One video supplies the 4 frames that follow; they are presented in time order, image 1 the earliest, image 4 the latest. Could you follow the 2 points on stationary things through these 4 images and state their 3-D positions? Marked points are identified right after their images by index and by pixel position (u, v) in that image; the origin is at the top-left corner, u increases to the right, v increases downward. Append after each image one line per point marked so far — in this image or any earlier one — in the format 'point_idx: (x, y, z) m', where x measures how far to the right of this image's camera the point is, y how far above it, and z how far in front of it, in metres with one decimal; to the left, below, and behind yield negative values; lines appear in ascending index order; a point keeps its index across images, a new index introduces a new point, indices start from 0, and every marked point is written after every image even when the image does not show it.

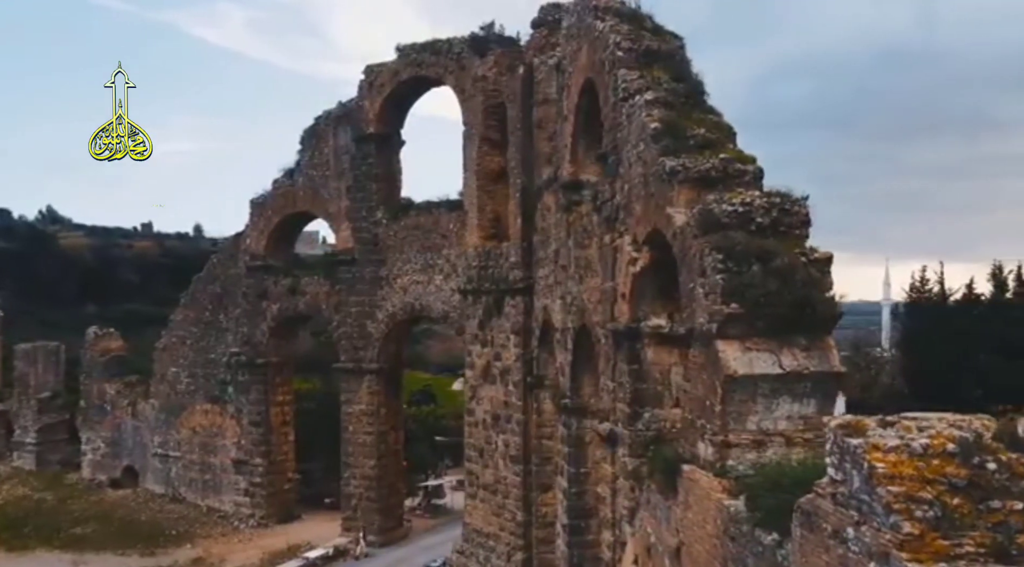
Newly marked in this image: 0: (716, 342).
0: (+1.2, -0.3, +5.6) m
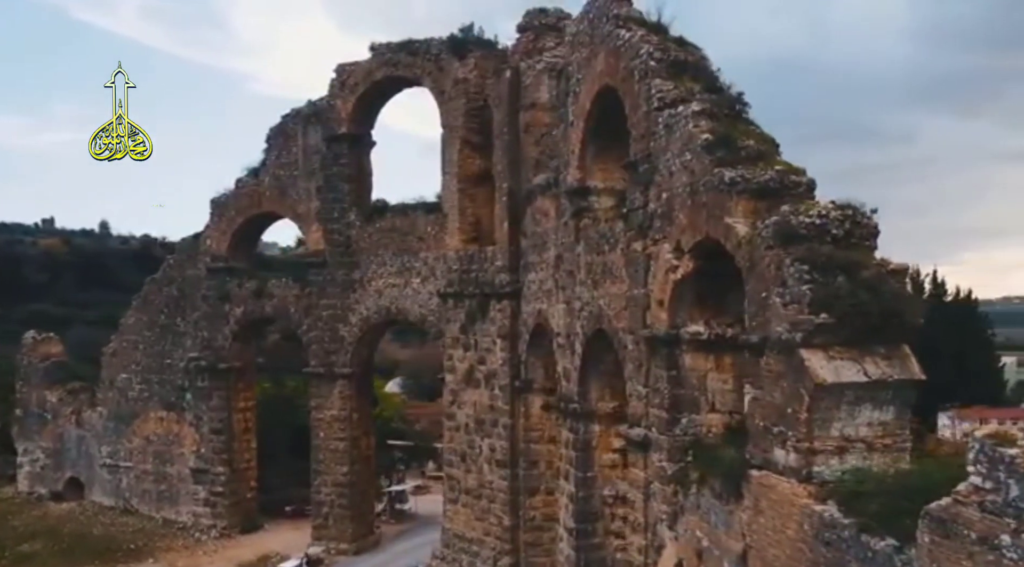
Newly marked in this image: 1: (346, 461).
0: (+1.7, -0.4, +5.8) m
1: (-2.5, -2.7, +14.4) m
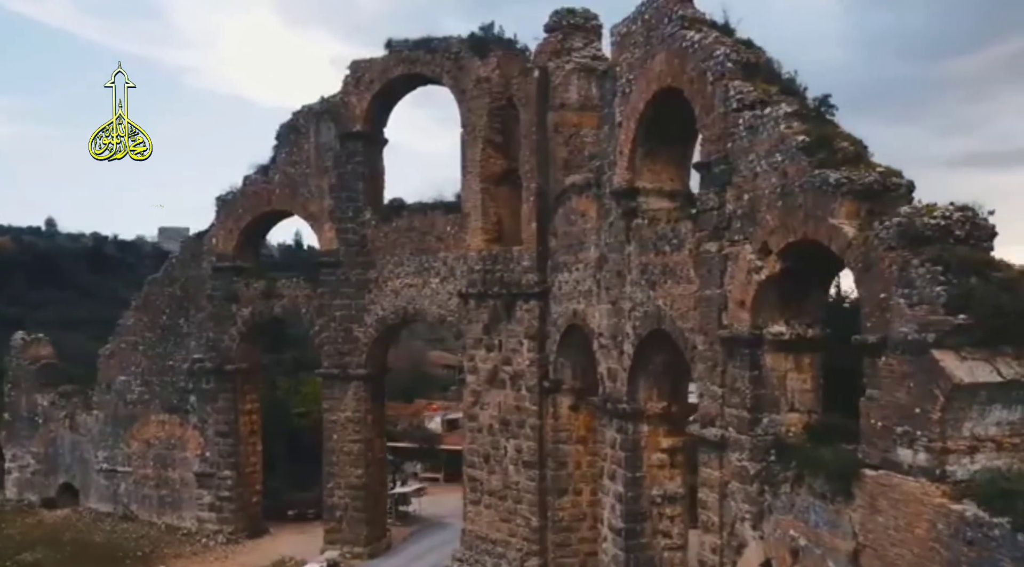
0: (+2.6, -0.4, +5.8) m
1: (-2.2, -2.7, +14.2) m
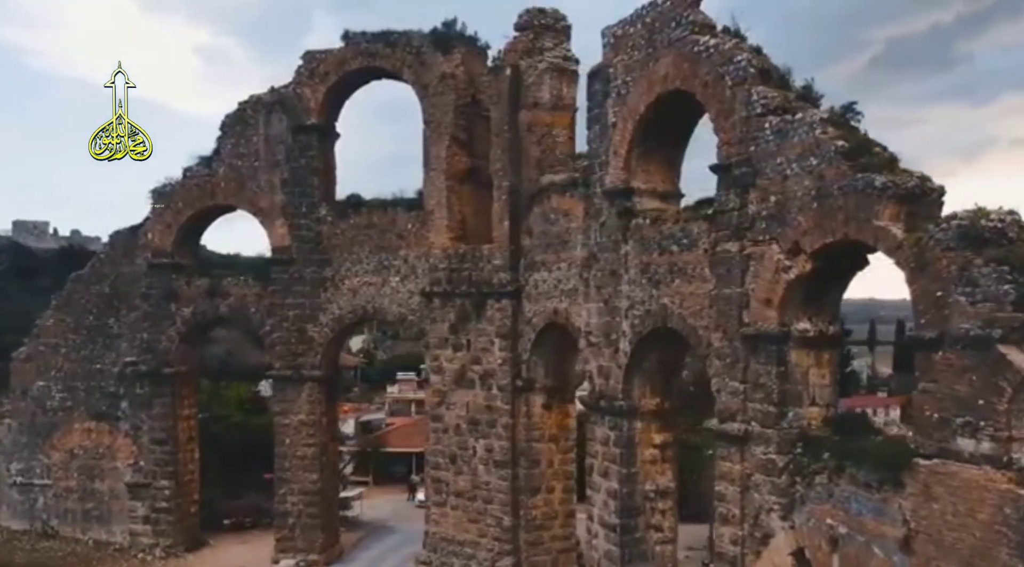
0: (+3.2, -0.4, +6.2) m
1: (-2.8, -2.7, +13.7) m
